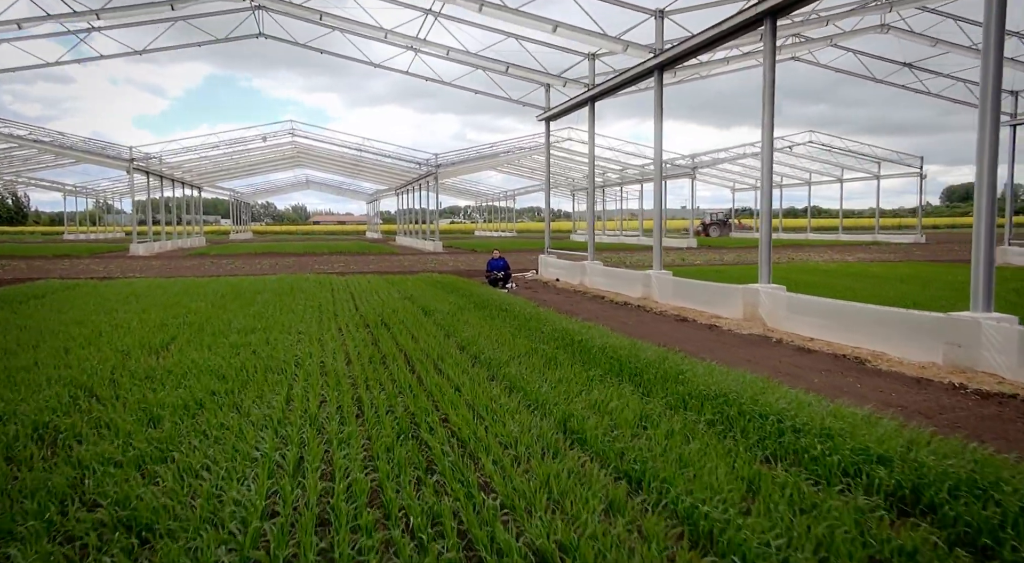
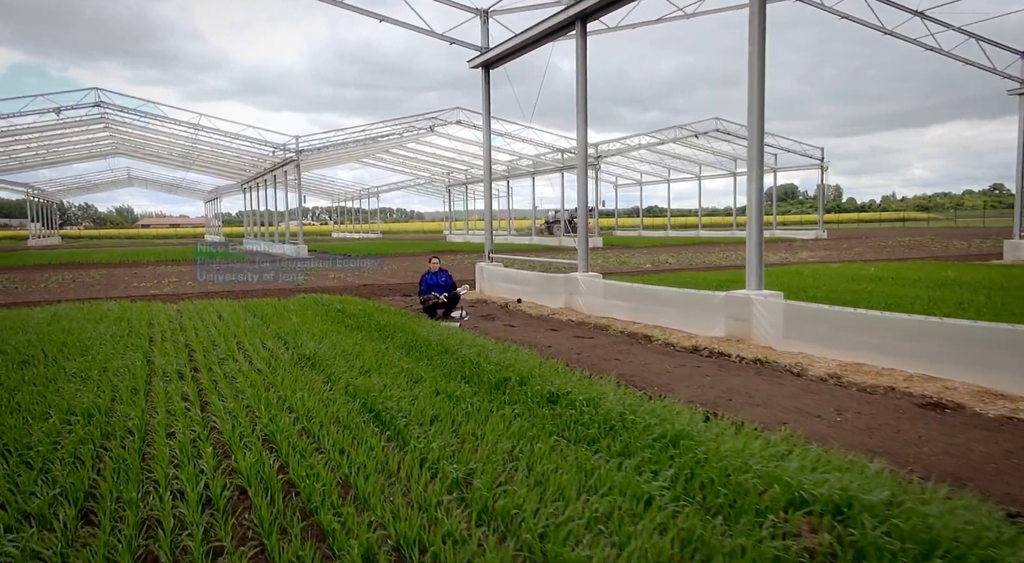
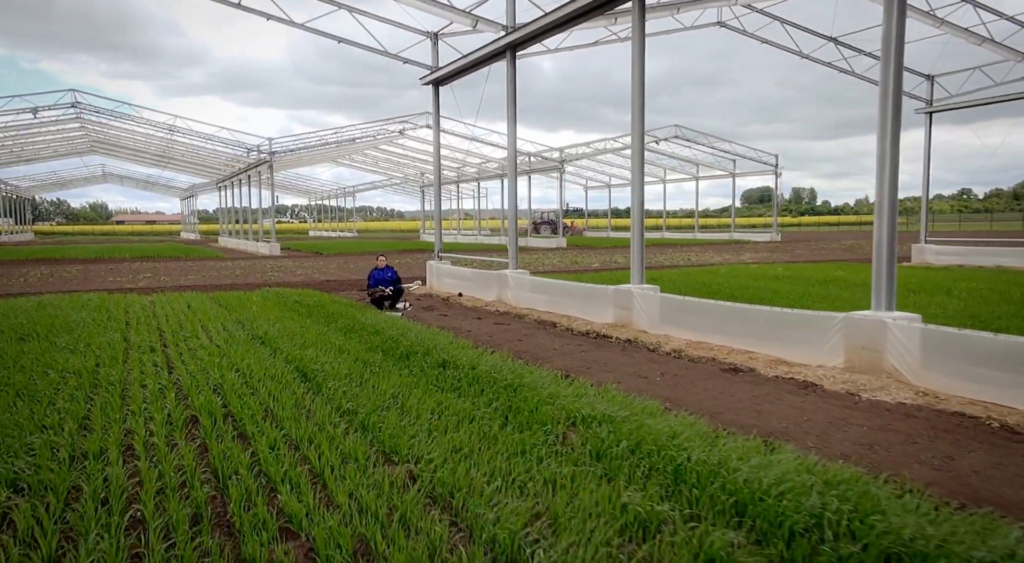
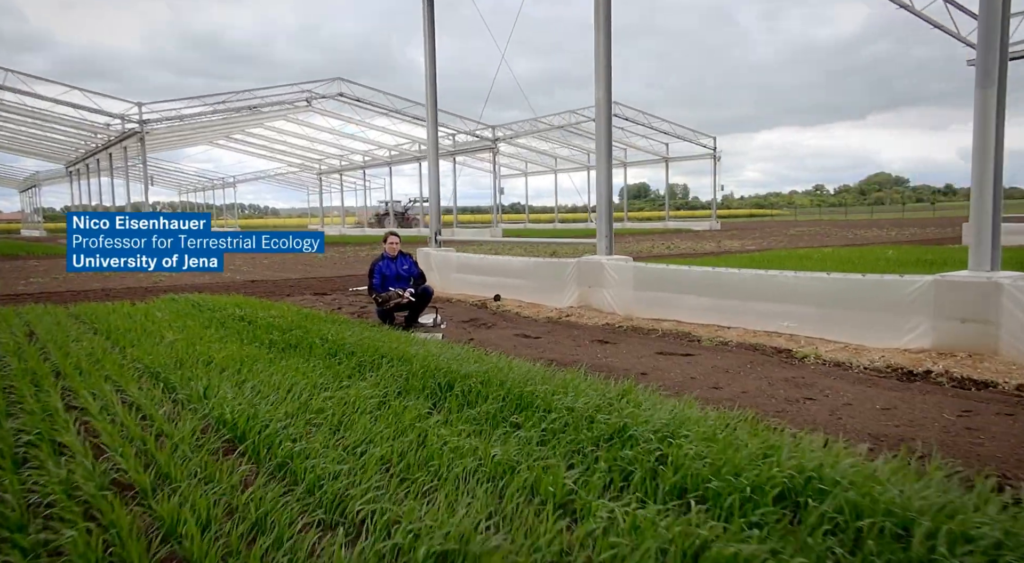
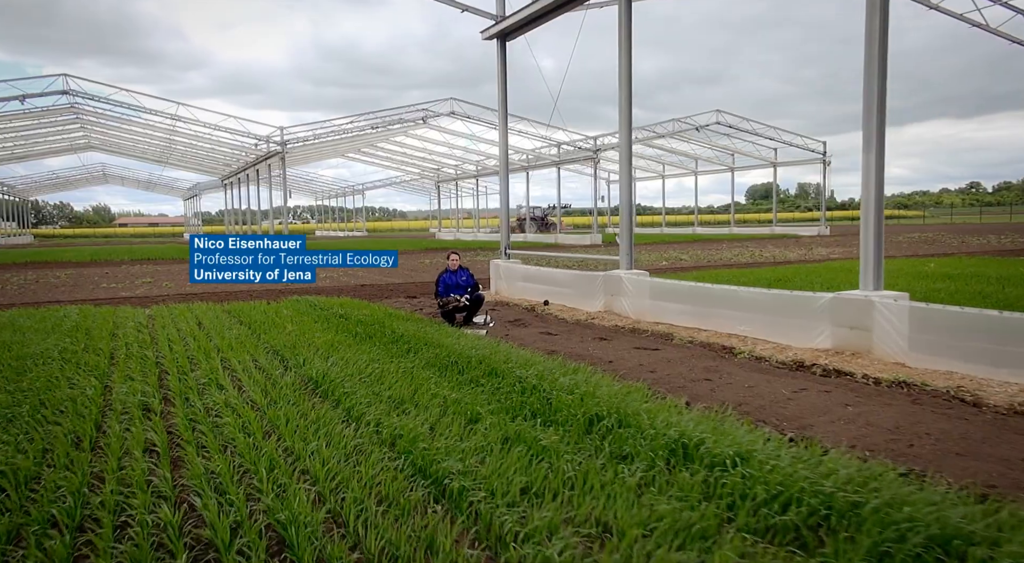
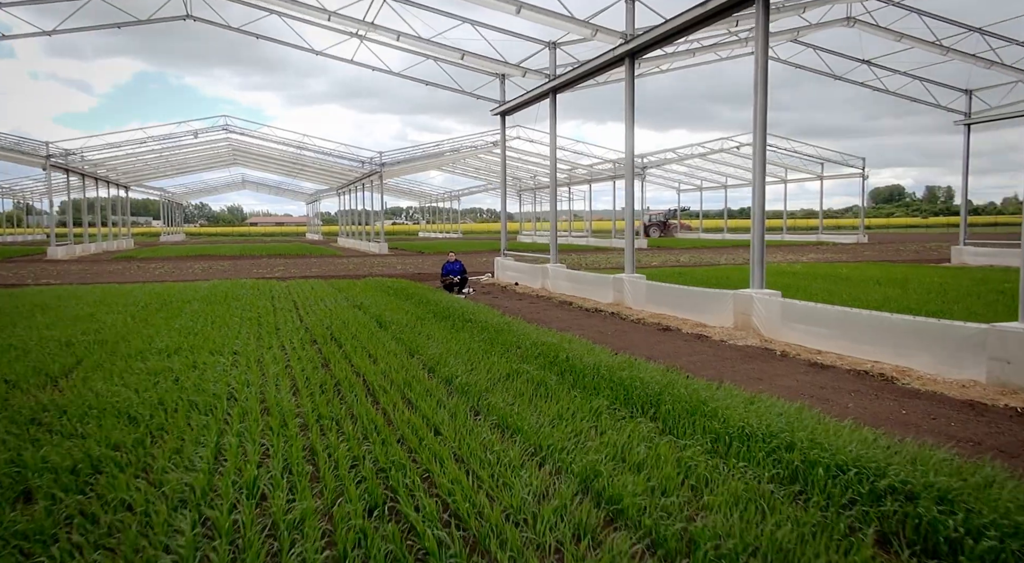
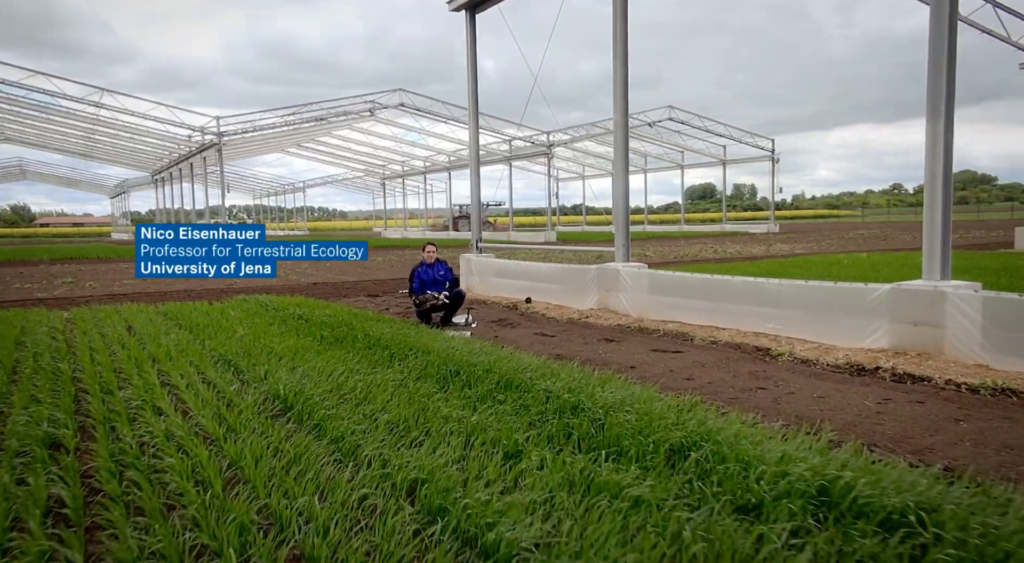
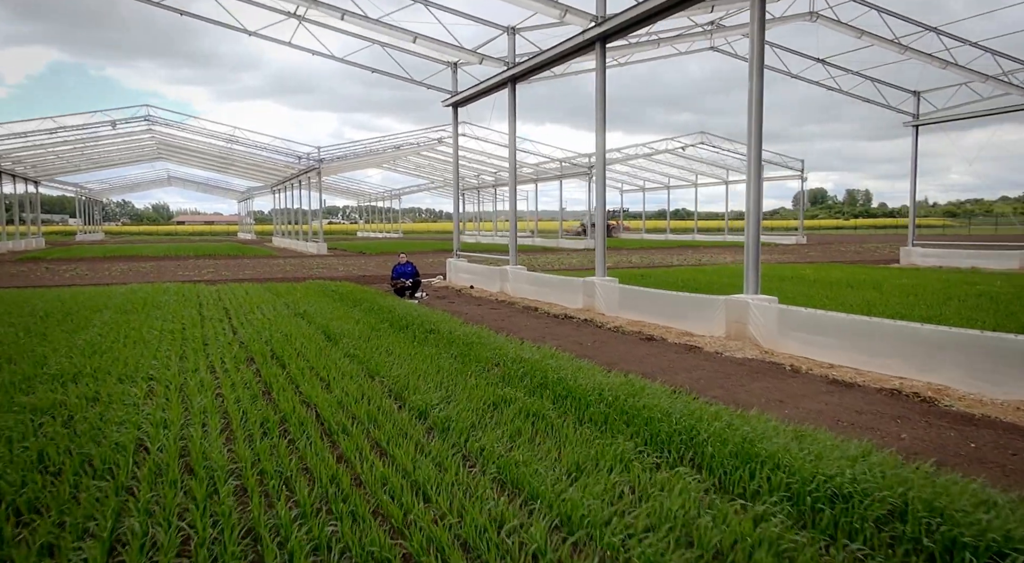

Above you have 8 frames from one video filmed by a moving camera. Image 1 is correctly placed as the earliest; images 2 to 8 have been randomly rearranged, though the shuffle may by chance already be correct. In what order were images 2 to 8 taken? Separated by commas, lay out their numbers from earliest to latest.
6, 8, 3, 2, 5, 7, 4
